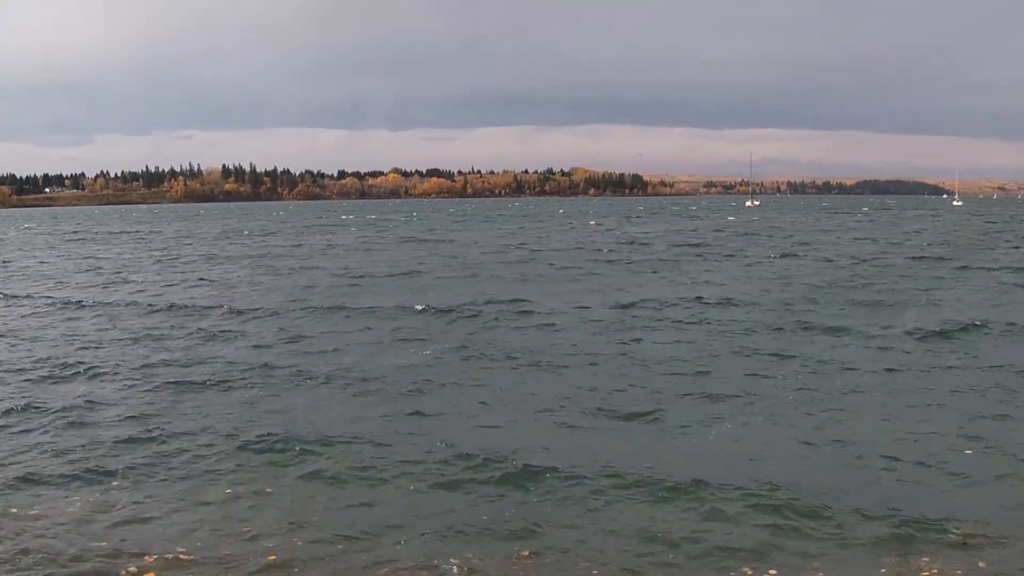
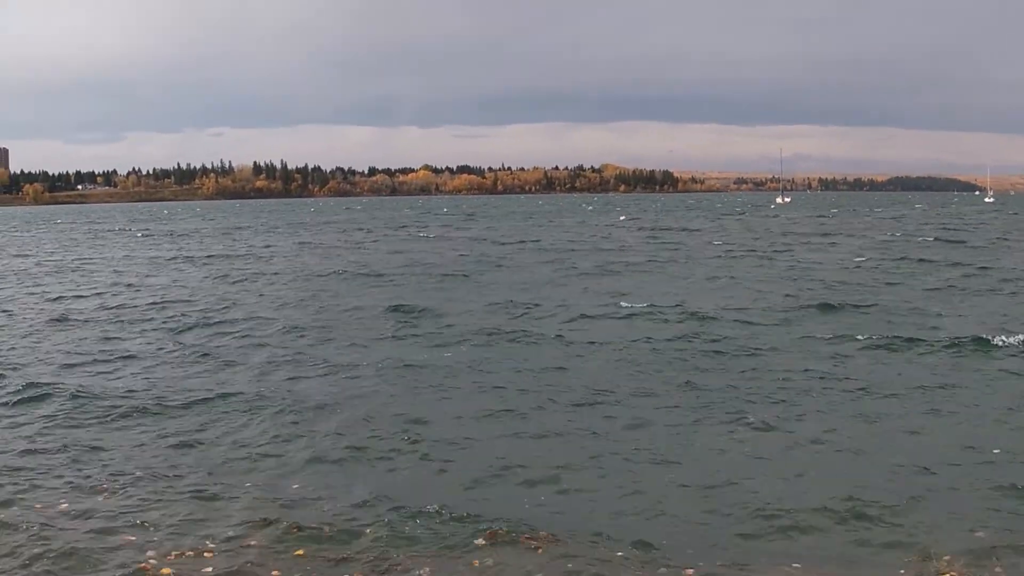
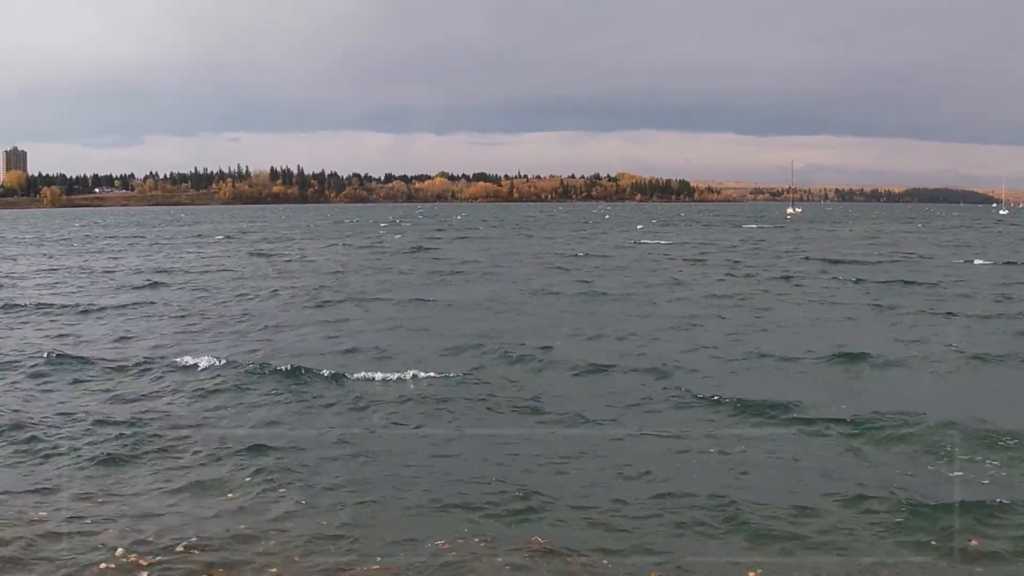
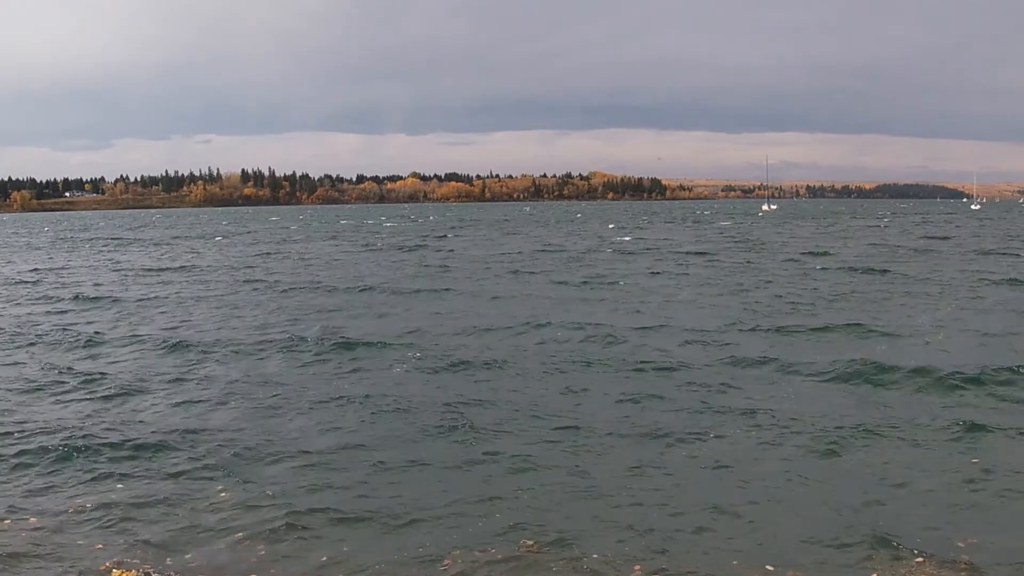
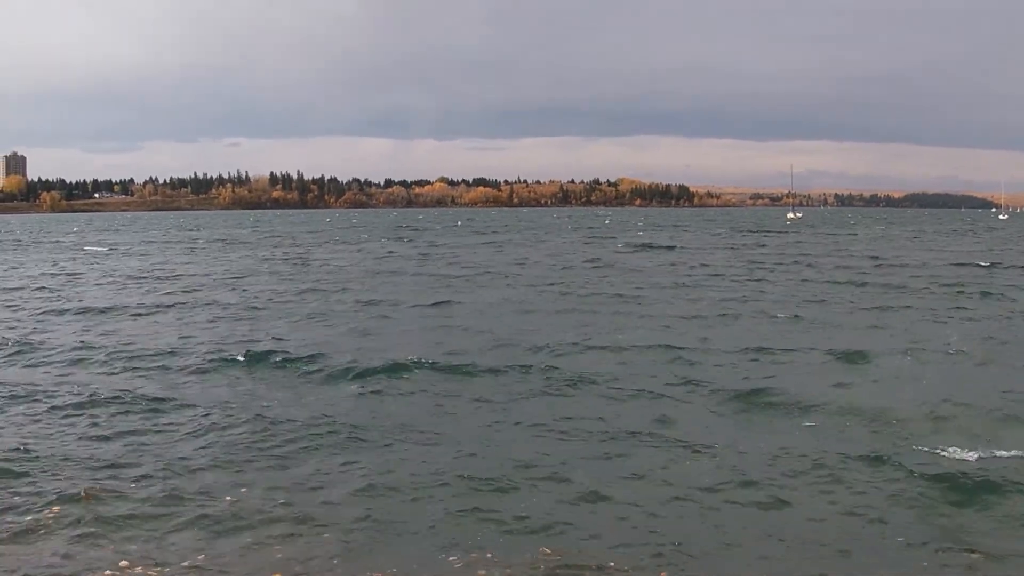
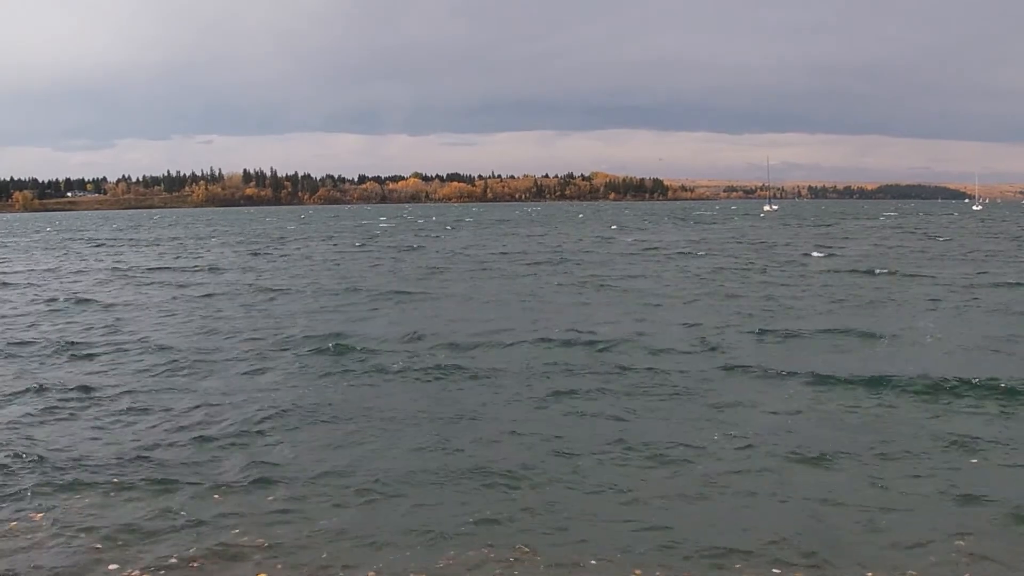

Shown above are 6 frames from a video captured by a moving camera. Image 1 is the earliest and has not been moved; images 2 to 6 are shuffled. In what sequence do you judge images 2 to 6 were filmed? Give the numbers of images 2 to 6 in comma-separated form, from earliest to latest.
2, 4, 6, 5, 3
